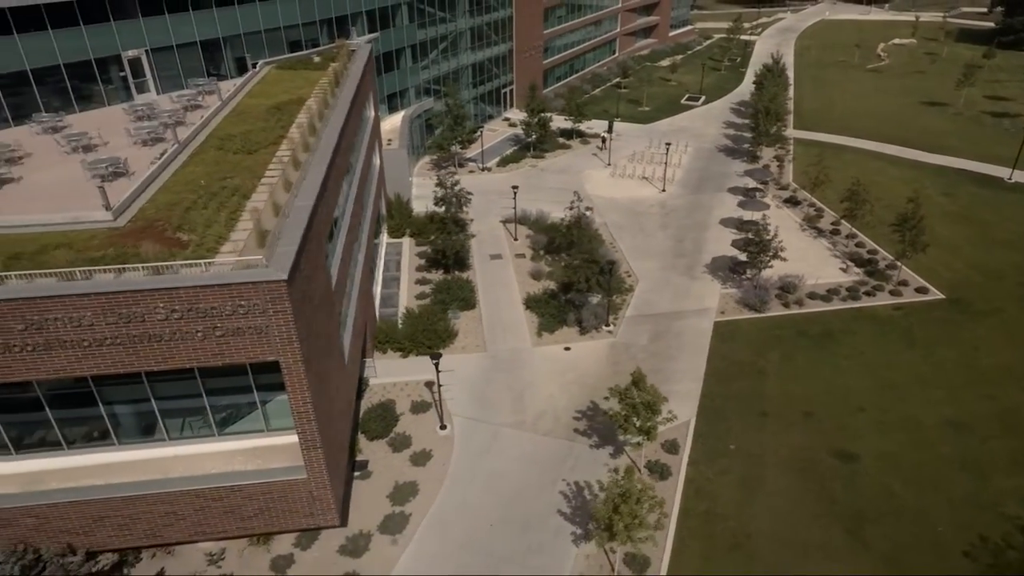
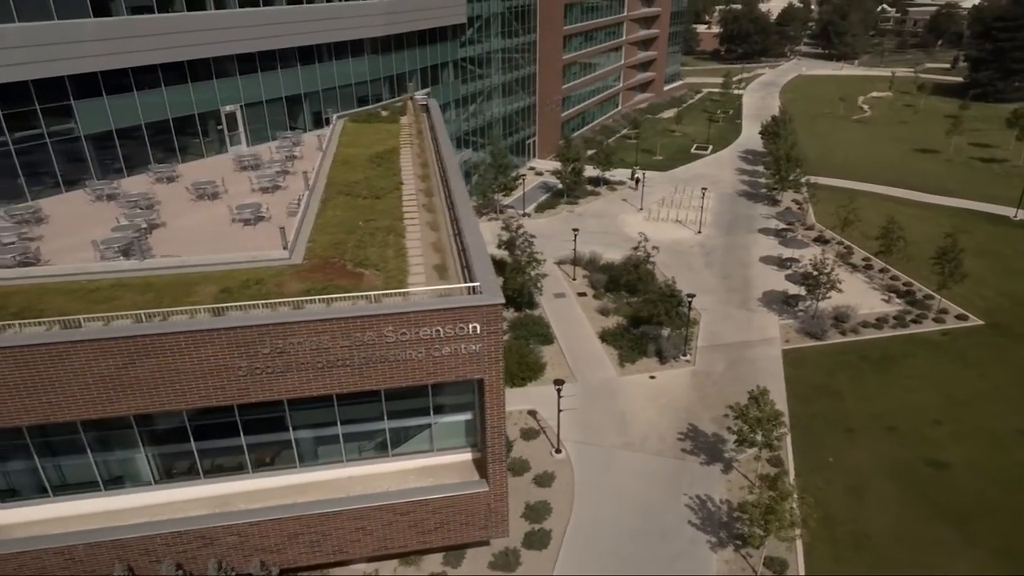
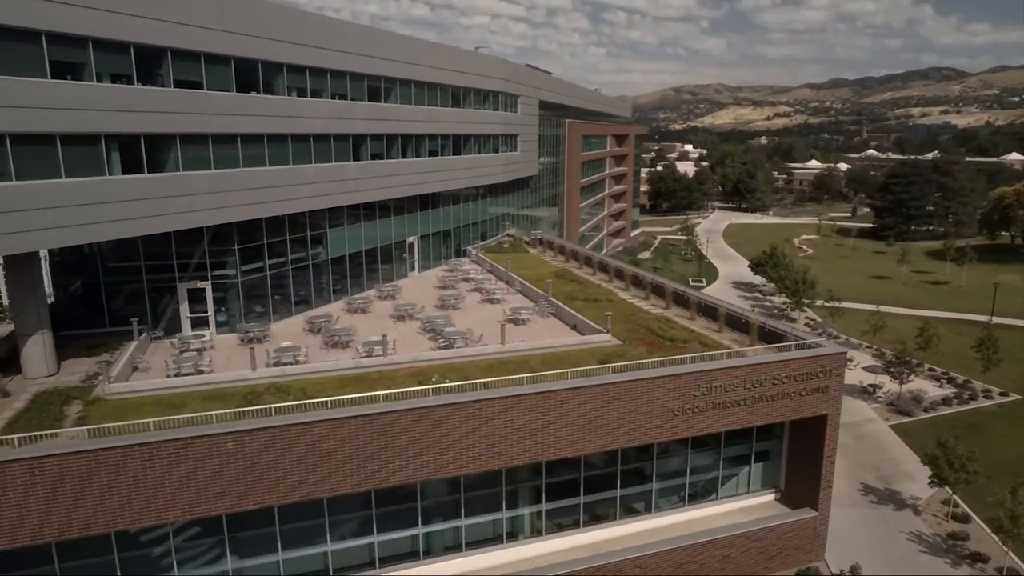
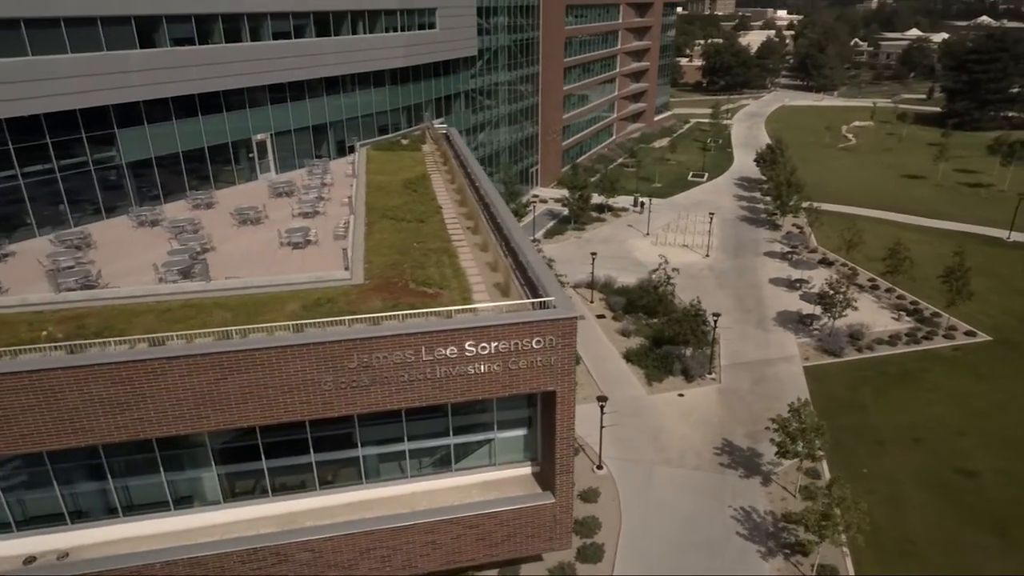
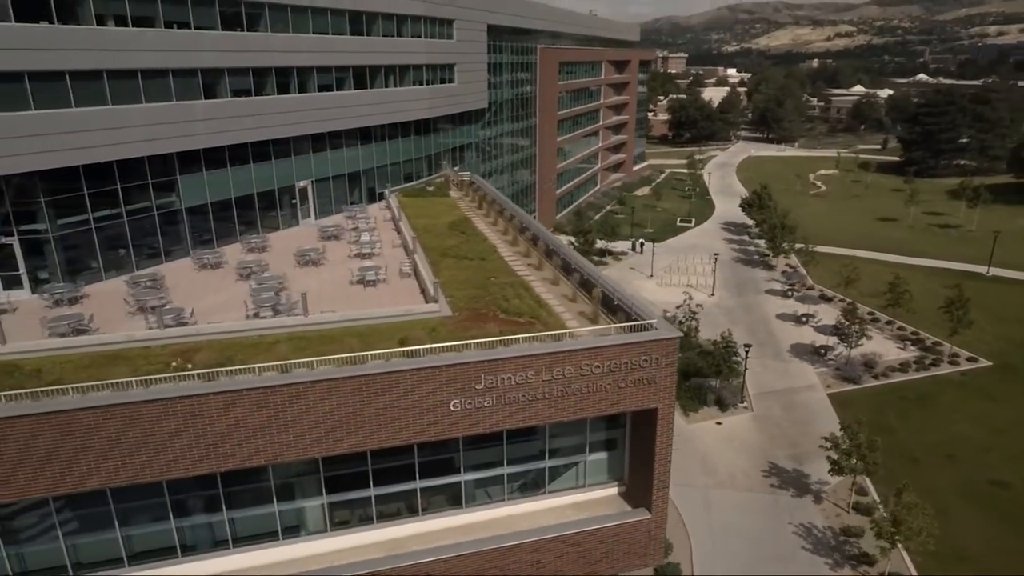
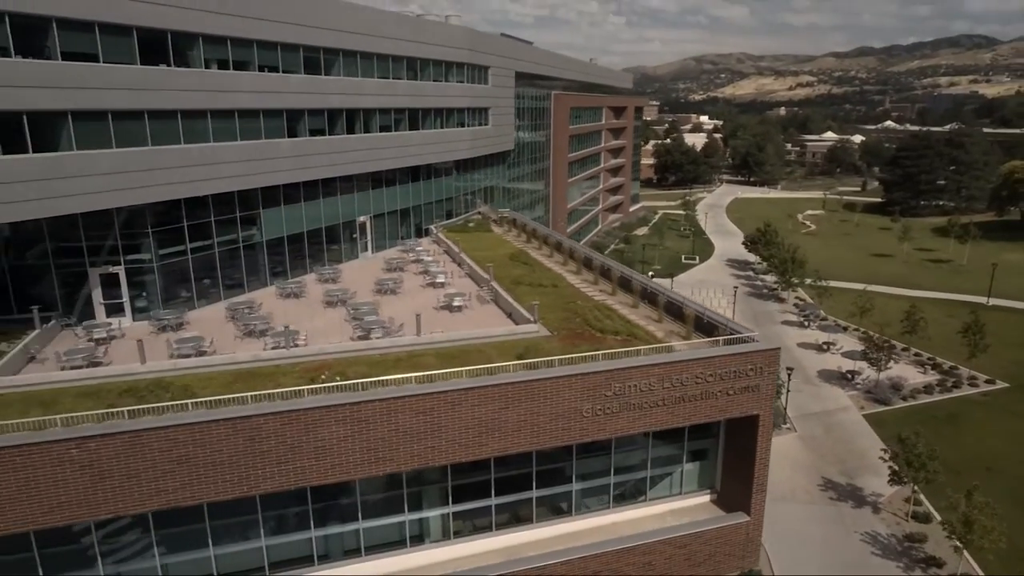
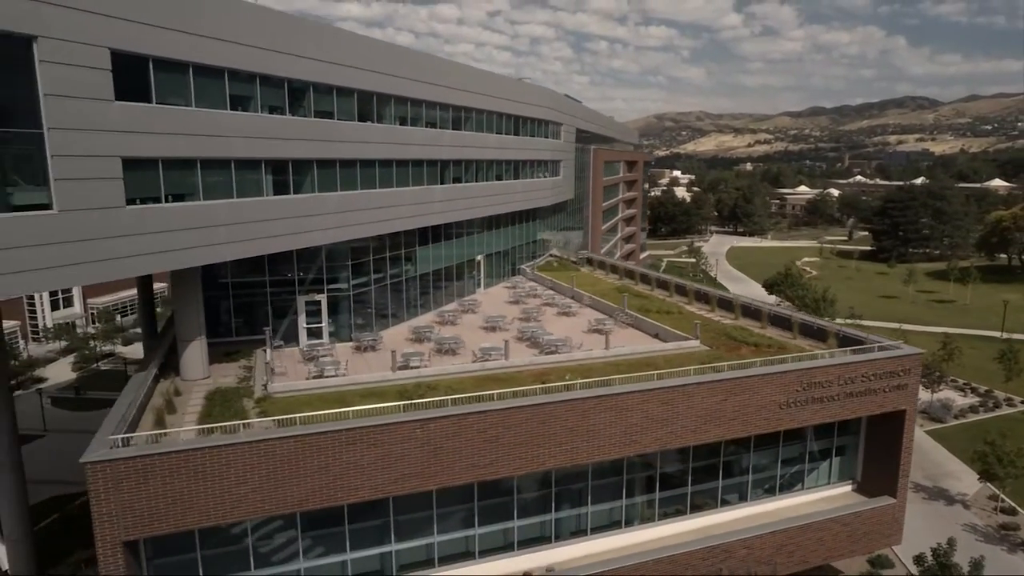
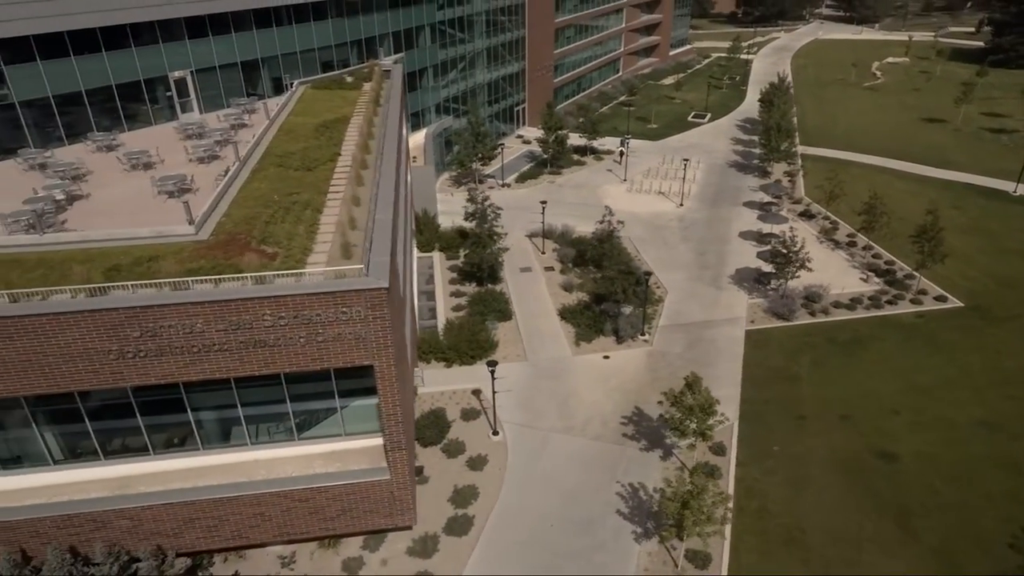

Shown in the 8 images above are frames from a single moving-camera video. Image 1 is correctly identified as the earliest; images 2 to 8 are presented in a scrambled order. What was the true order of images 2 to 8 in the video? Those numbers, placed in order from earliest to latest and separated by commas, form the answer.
8, 2, 4, 5, 6, 3, 7
